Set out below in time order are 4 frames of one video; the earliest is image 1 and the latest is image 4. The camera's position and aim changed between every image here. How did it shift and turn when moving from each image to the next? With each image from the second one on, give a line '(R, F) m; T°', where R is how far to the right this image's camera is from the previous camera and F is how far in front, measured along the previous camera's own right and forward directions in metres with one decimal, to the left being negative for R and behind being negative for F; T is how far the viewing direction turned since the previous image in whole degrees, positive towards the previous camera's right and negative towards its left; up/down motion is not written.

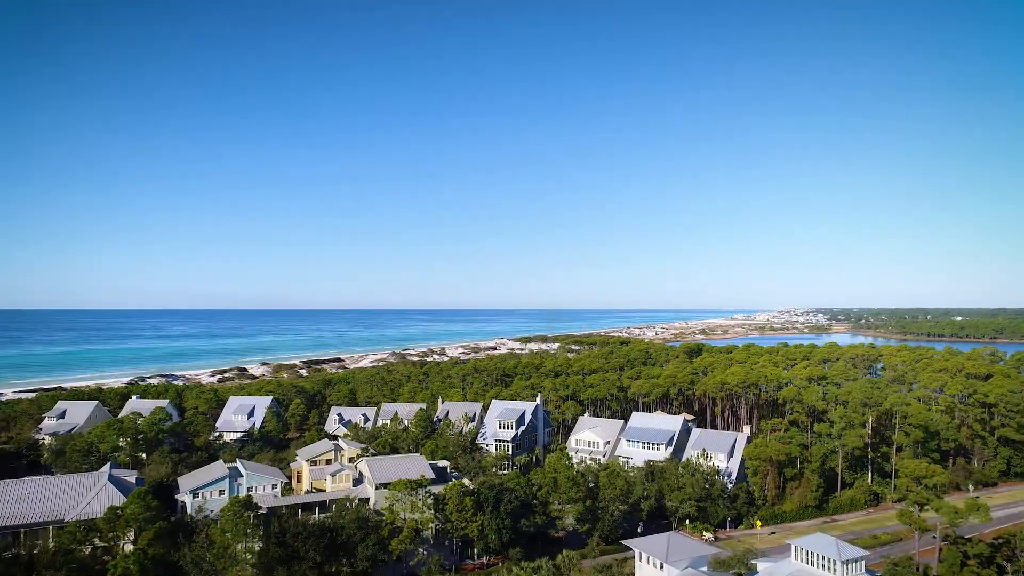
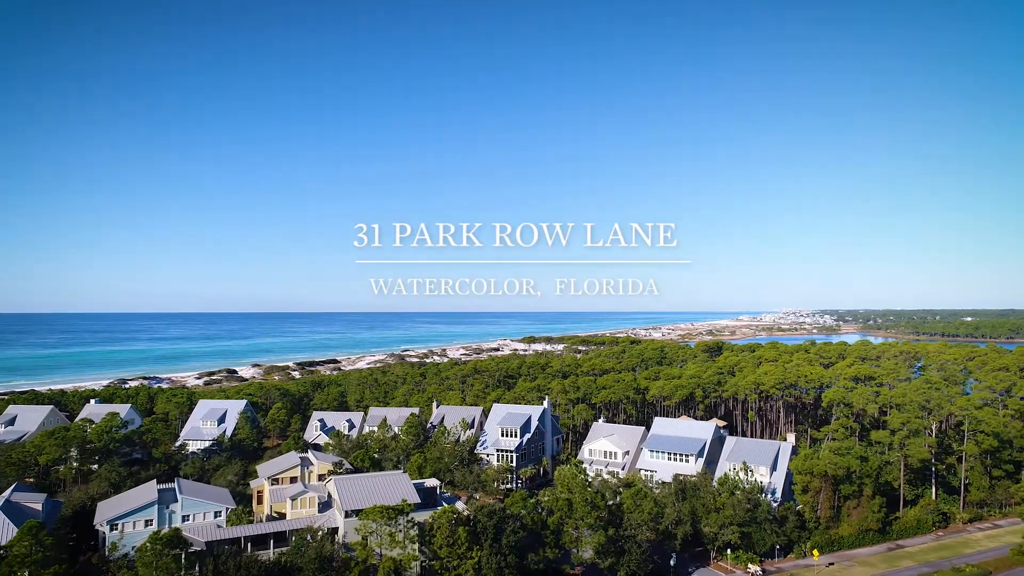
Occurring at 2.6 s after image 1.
(-0.1, +7.5) m; 0°
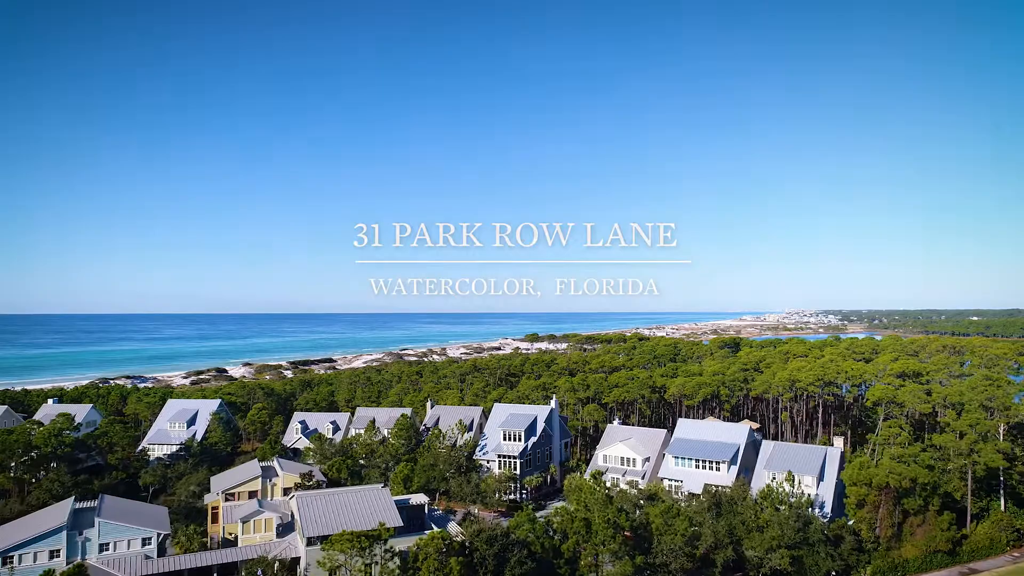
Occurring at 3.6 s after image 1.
(-0.2, +6.0) m; 0°
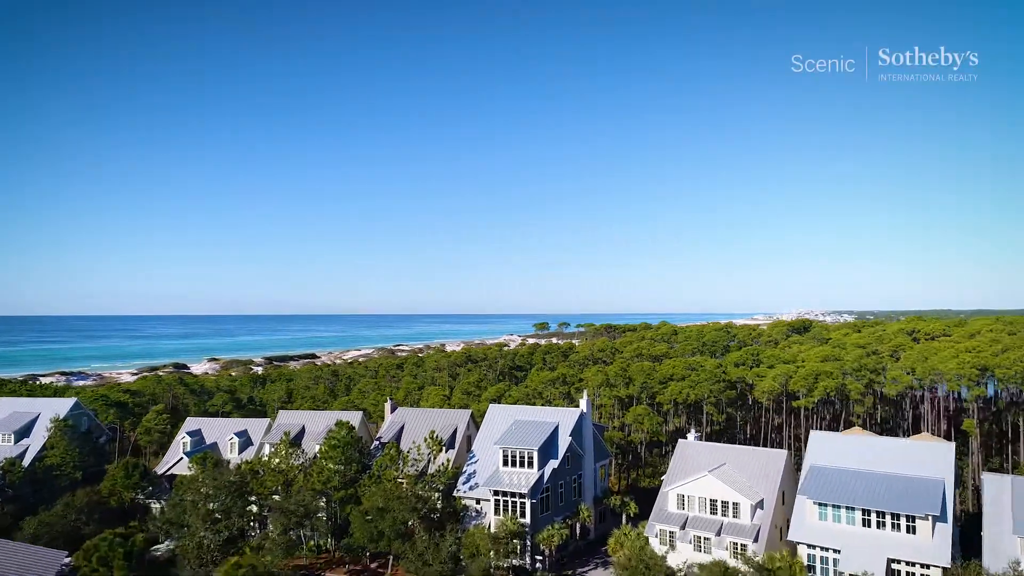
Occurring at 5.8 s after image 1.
(-0.1, +18.5) m; 0°
